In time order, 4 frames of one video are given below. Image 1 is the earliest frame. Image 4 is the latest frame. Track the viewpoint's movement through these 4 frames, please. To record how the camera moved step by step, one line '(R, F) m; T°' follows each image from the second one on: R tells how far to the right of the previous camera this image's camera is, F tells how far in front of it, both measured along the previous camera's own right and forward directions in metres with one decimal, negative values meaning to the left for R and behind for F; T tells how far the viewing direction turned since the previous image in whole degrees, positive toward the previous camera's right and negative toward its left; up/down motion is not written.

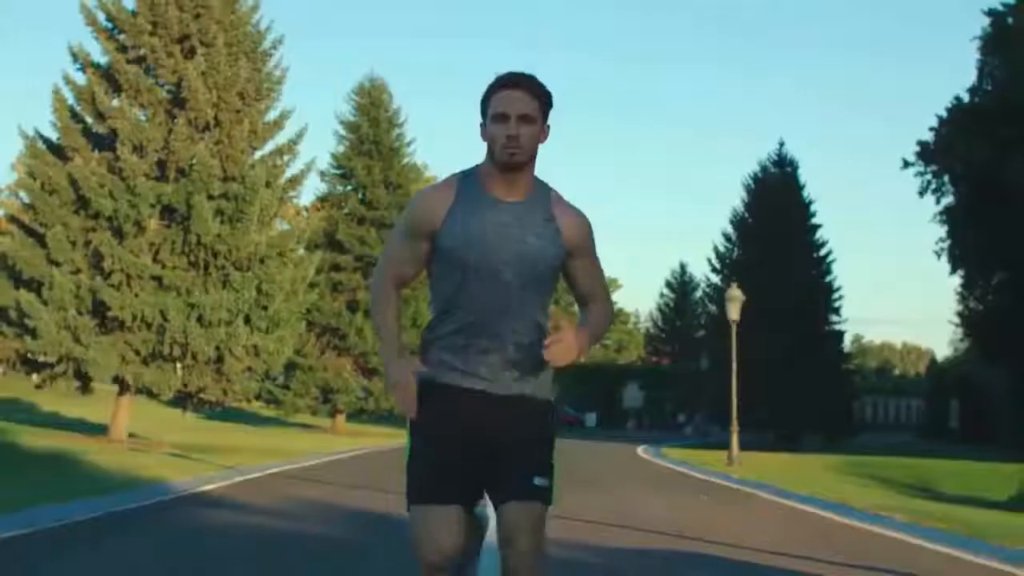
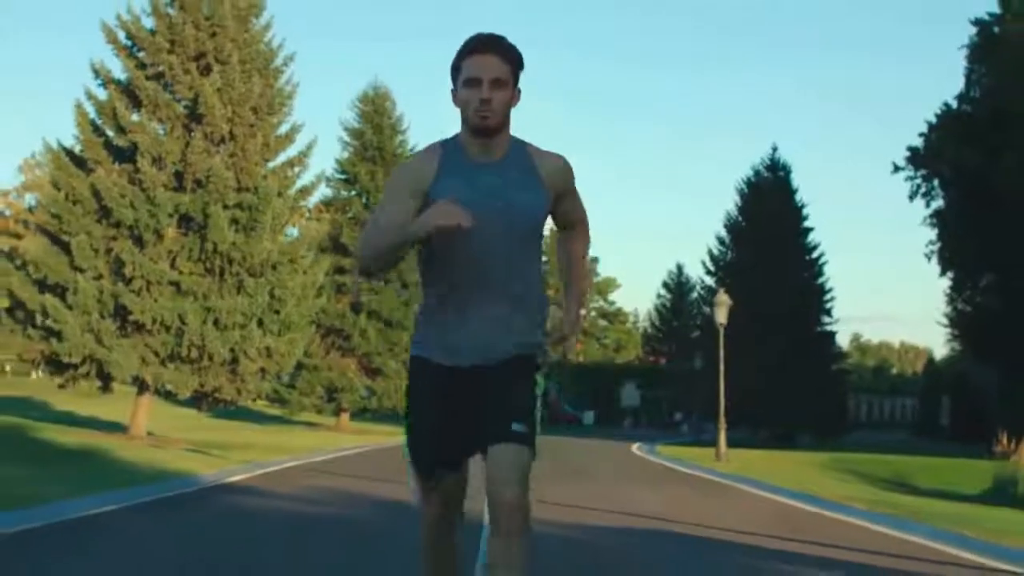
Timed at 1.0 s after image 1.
(0.0, -1.2) m; 0°
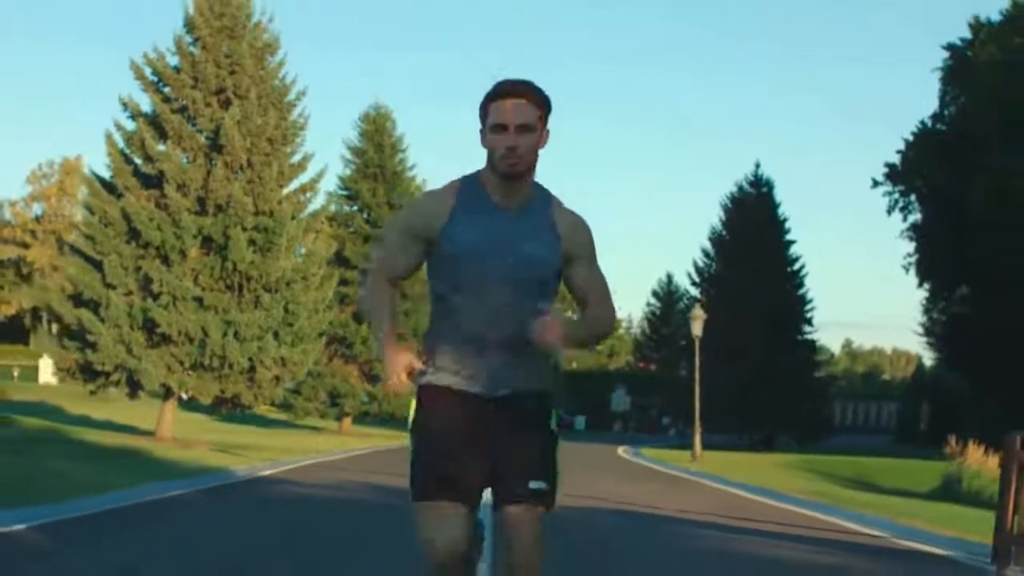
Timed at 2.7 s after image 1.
(0.0, -2.2) m; 0°
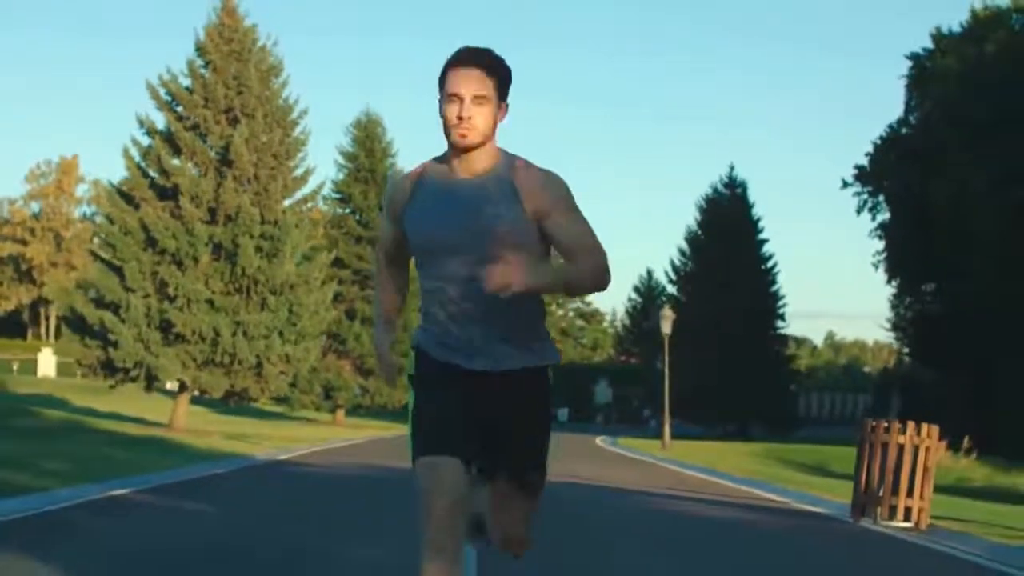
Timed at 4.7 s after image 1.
(0.0, -2.4) m; +1°
